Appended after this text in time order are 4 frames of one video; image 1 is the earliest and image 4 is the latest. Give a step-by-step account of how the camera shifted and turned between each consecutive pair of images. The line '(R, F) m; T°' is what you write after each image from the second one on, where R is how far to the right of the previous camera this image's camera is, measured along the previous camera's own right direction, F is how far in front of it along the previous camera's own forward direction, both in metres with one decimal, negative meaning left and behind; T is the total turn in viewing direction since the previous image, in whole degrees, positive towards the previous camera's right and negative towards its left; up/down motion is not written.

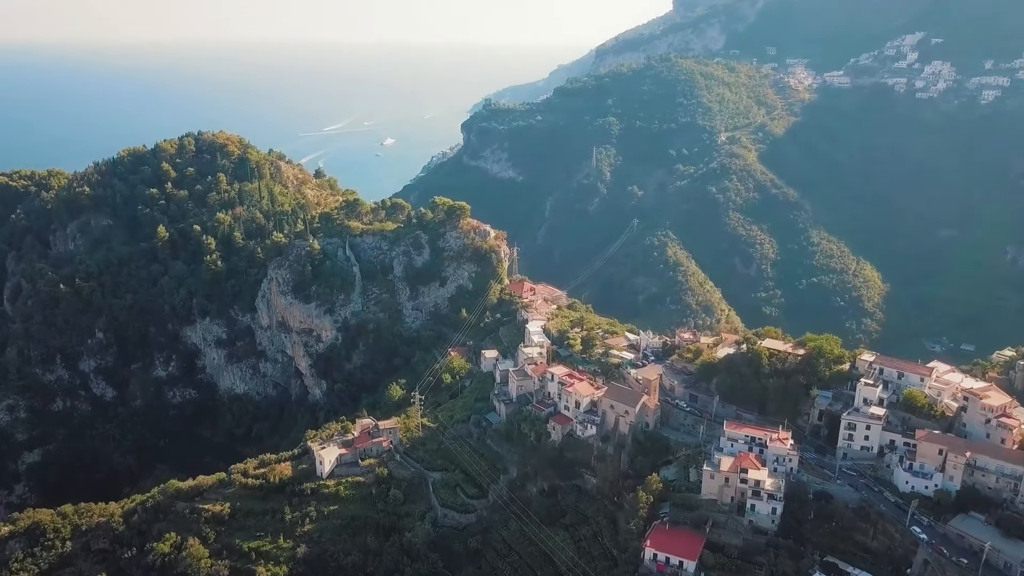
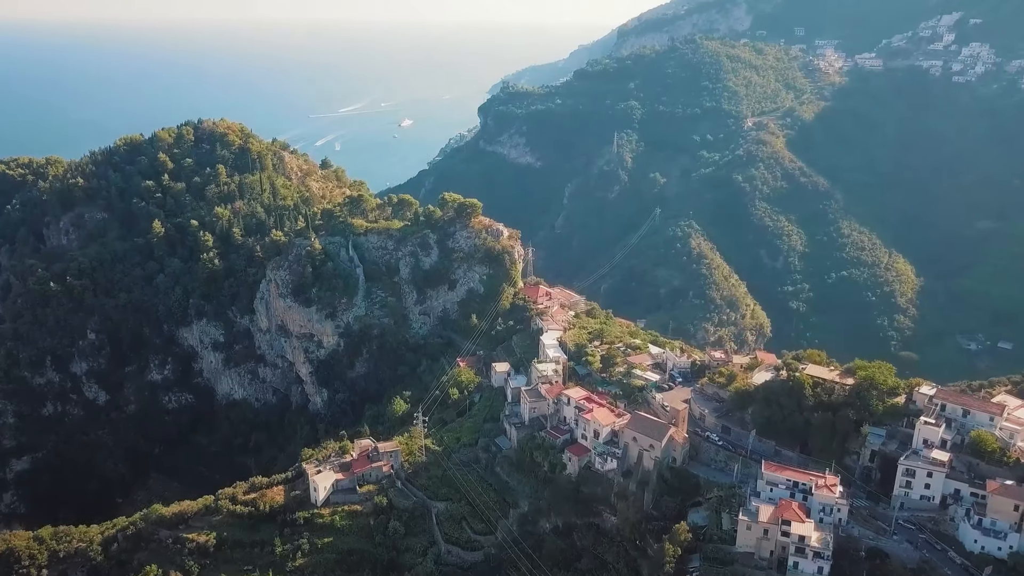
(+0.2, +3.4) m; -1°
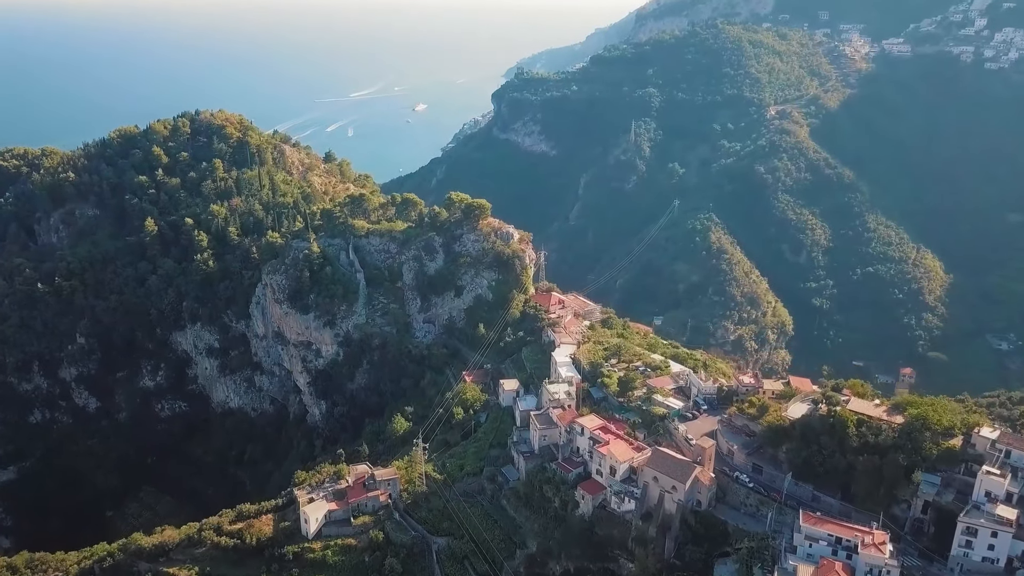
(+0.2, +2.9) m; -1°
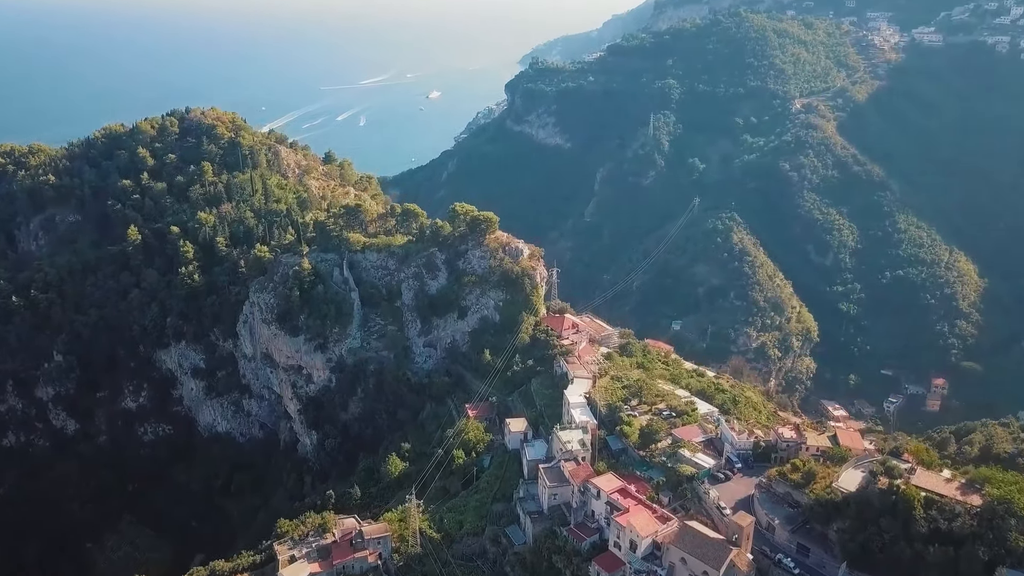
(+0.2, +3.8) m; -1°
